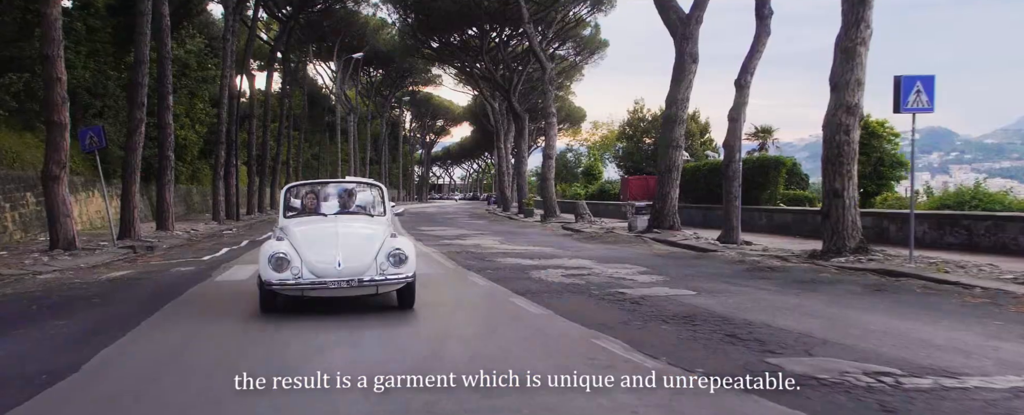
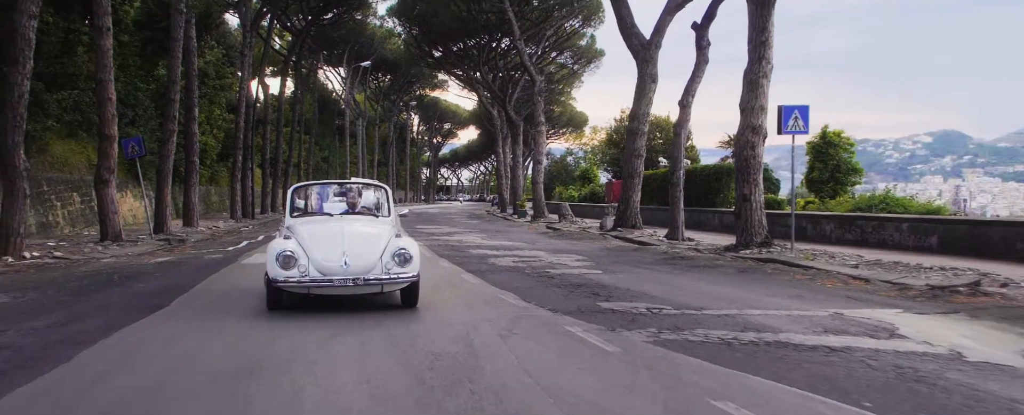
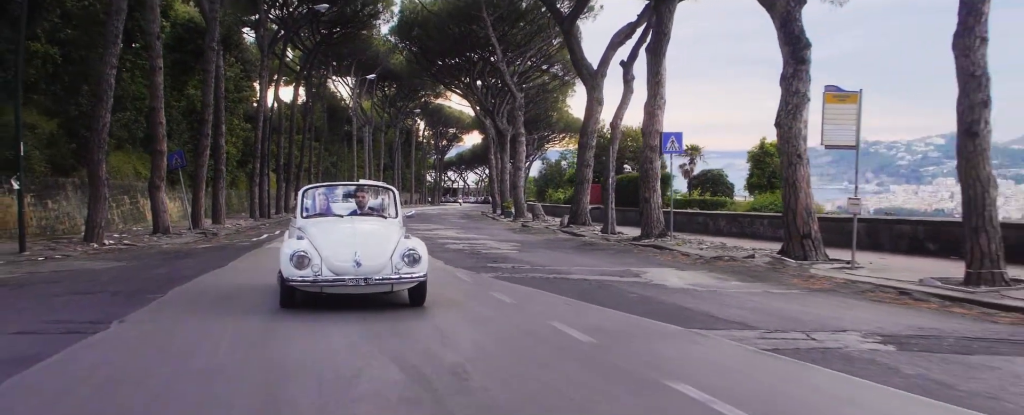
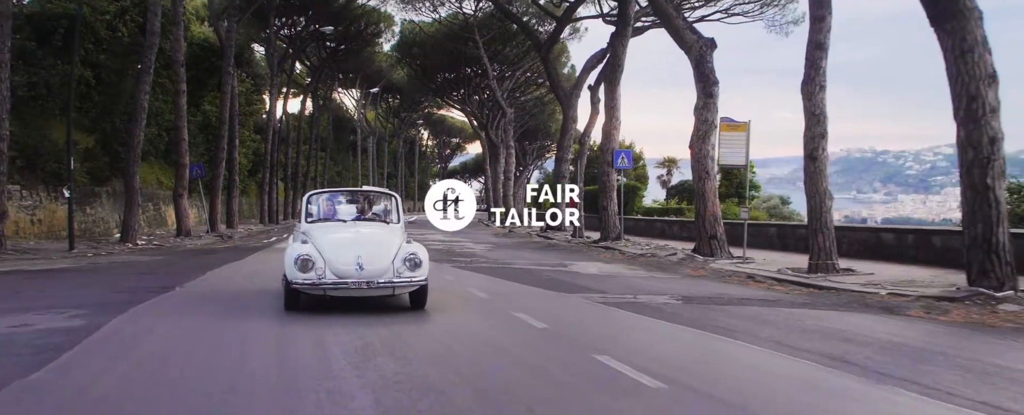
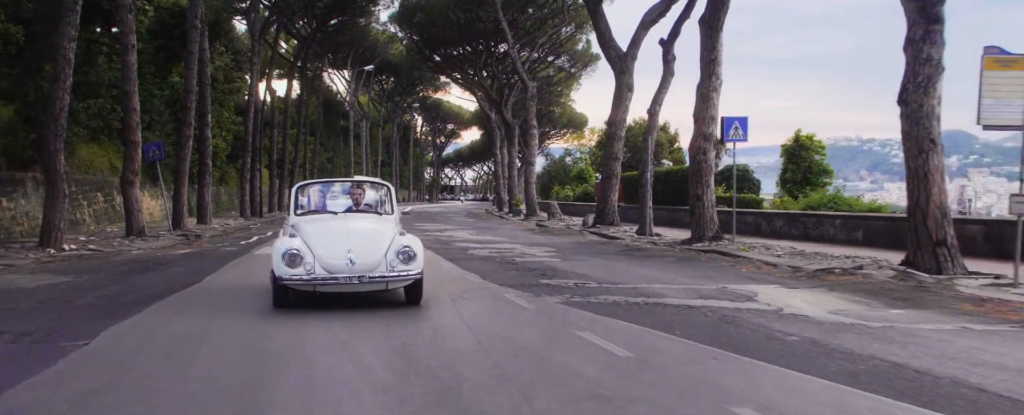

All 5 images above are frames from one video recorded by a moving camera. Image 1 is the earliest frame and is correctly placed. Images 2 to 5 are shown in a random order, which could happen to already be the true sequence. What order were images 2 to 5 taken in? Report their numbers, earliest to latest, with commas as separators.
2, 5, 3, 4
